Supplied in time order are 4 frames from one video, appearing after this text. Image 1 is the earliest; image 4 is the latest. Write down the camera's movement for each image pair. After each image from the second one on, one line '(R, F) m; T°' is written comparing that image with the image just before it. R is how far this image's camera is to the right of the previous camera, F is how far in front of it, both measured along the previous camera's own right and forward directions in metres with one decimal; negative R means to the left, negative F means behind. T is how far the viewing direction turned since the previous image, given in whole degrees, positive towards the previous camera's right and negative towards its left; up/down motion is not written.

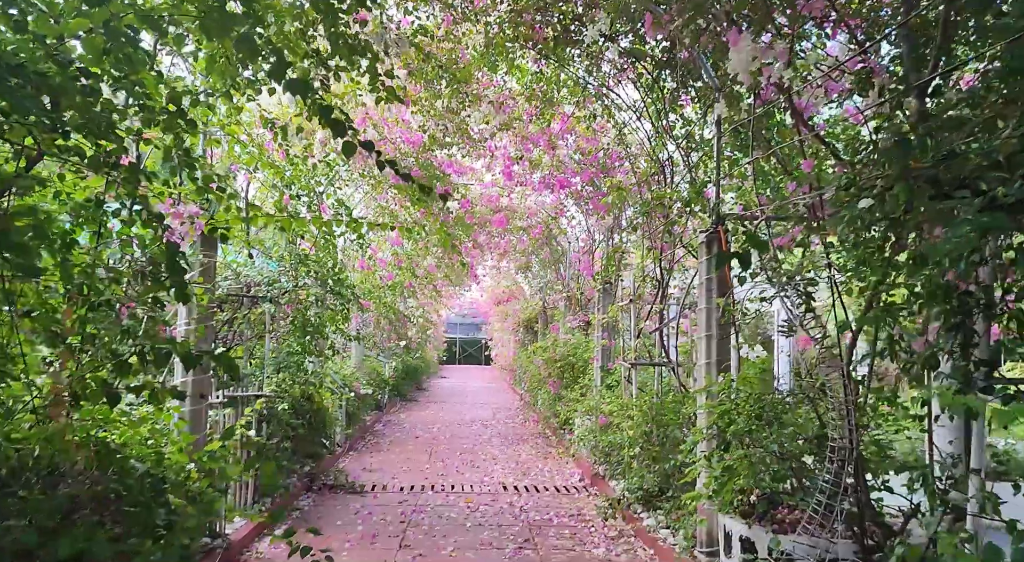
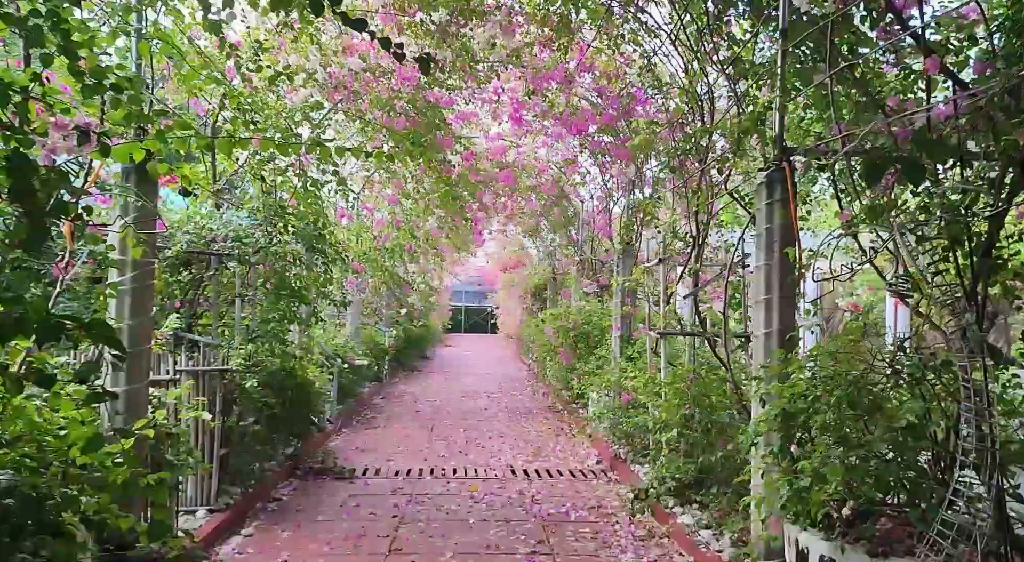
(0.0, +0.7) m; 0°
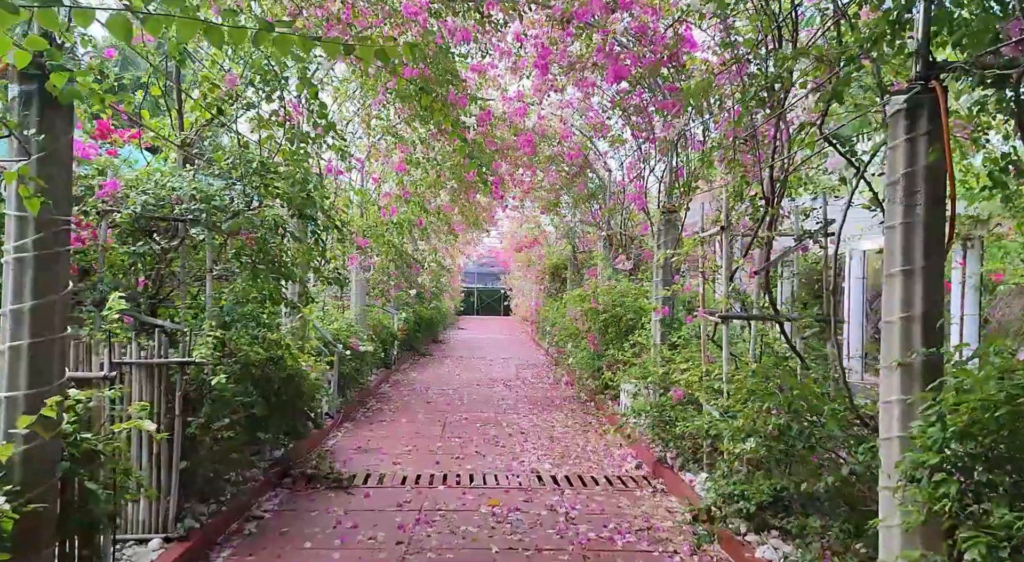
(-0.1, +0.8) m; -1°
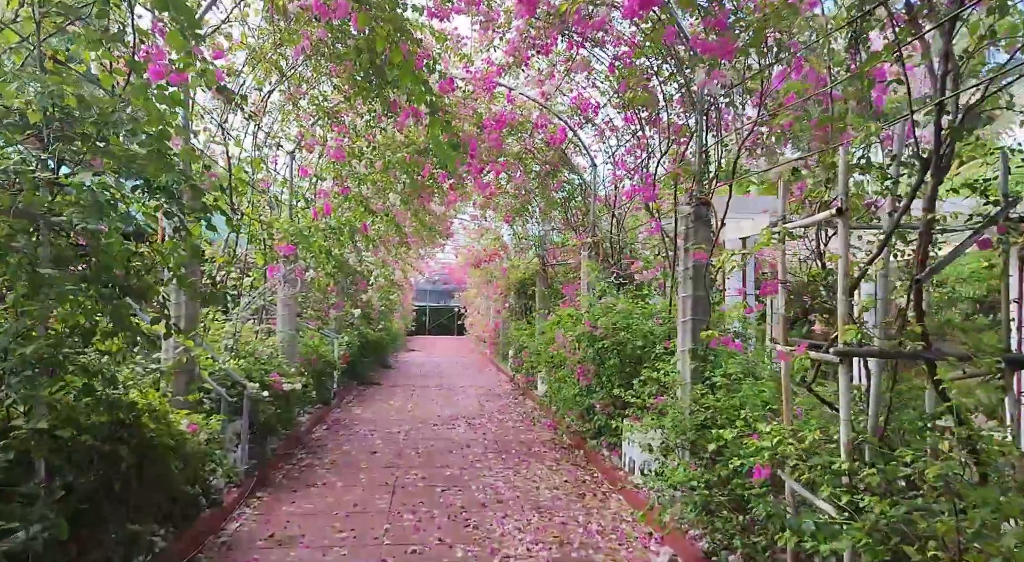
(-0.1, +1.5) m; +4°
